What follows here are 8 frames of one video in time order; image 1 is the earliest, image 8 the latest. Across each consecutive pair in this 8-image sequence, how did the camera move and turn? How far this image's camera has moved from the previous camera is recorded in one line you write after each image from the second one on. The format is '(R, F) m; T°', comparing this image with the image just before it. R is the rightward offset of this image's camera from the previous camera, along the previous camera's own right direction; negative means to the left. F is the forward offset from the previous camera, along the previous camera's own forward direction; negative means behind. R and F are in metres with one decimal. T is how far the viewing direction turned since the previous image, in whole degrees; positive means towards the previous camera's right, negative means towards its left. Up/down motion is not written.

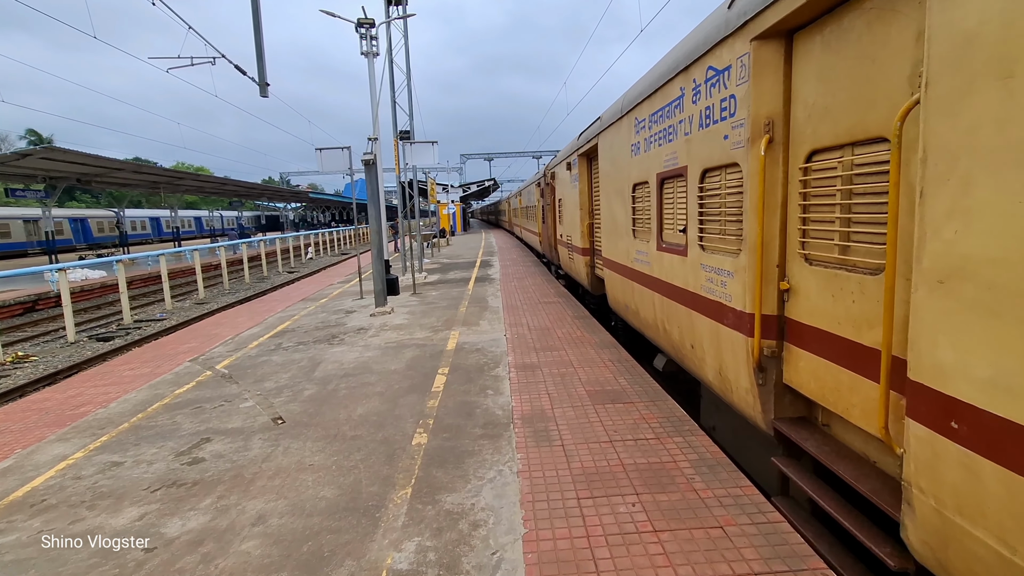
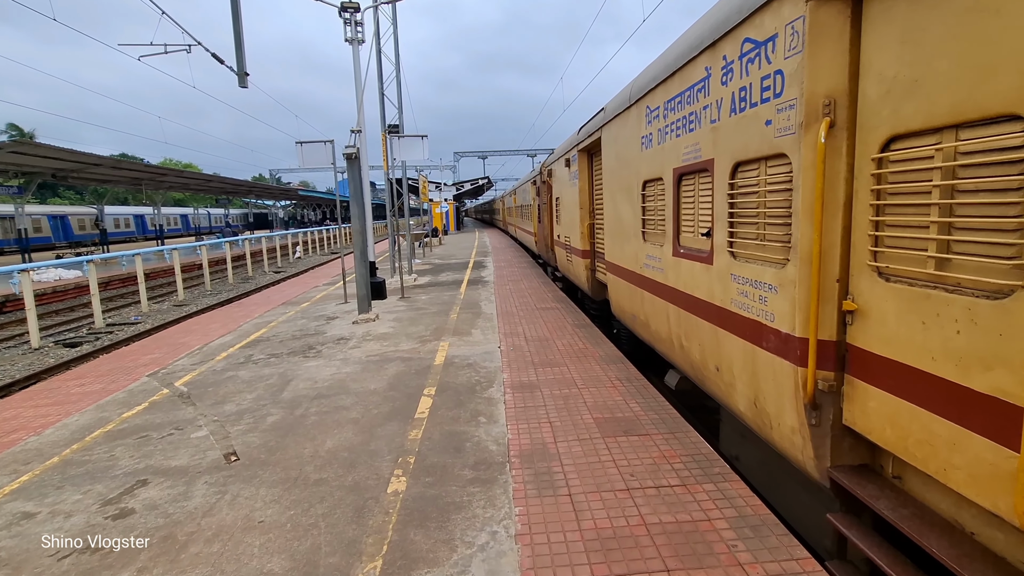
(0.0, +0.7) m; +1°
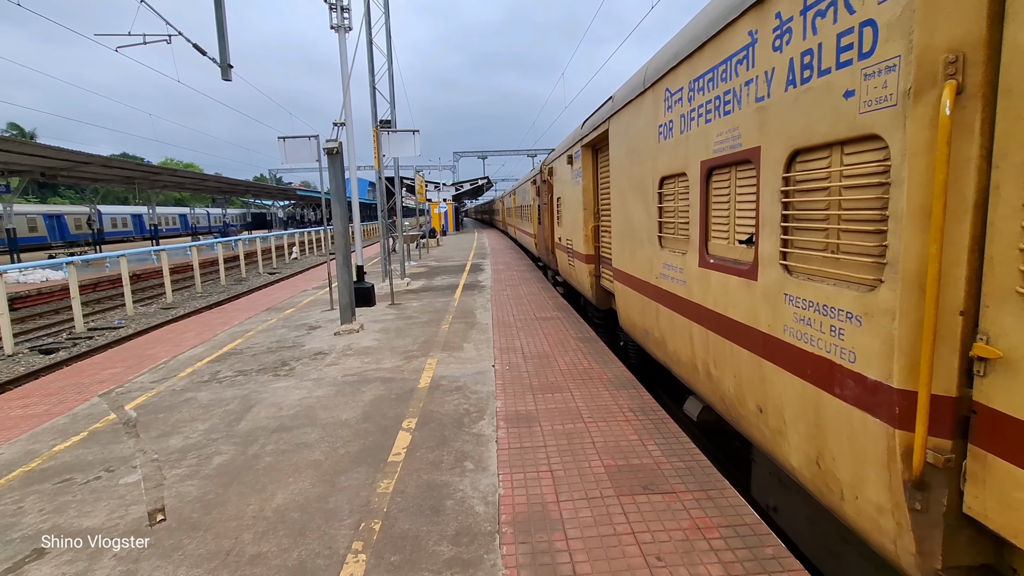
(+0.1, +0.8) m; 0°
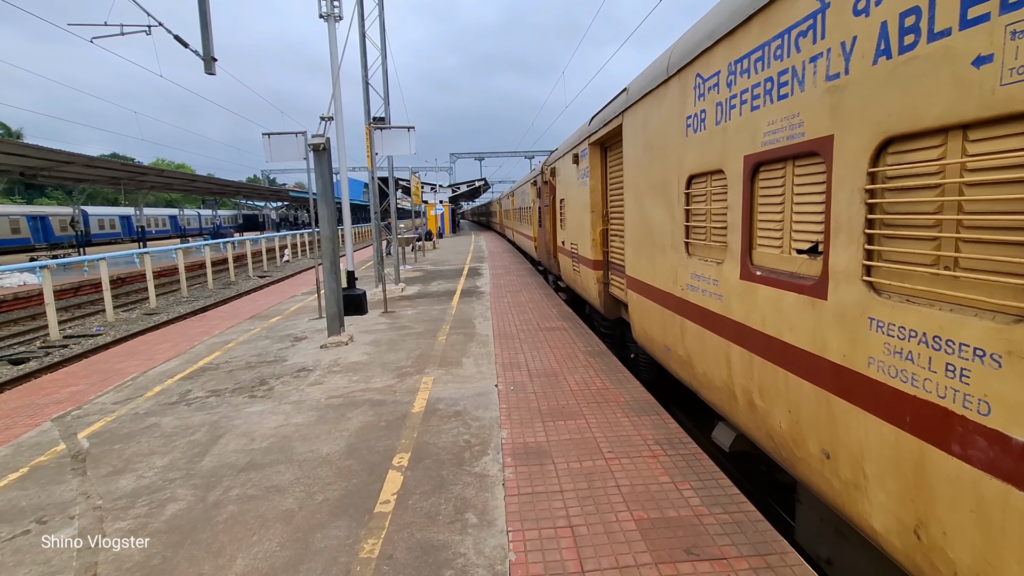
(-0.1, +0.6) m; +1°
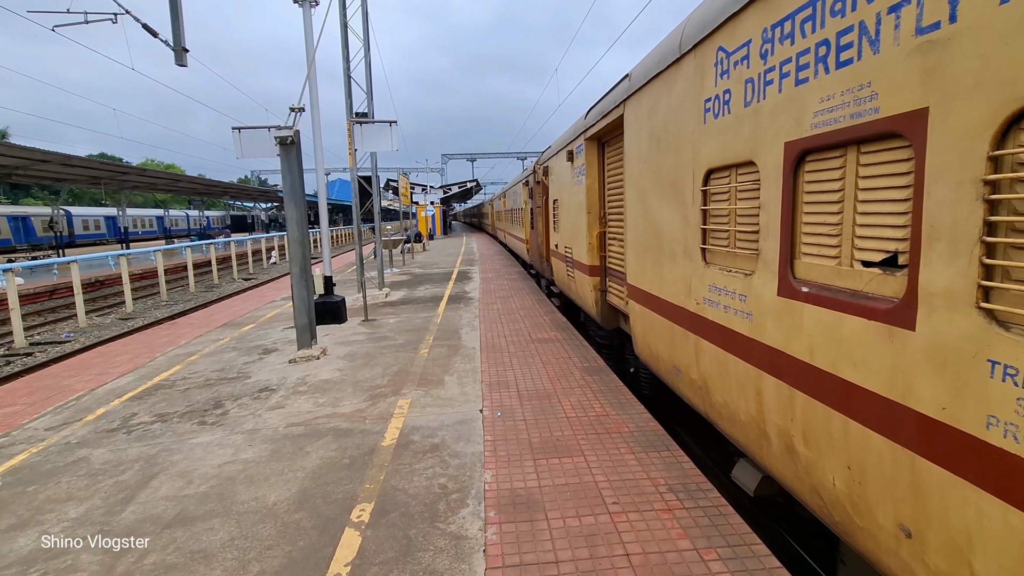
(+0.1, +0.6) m; +1°
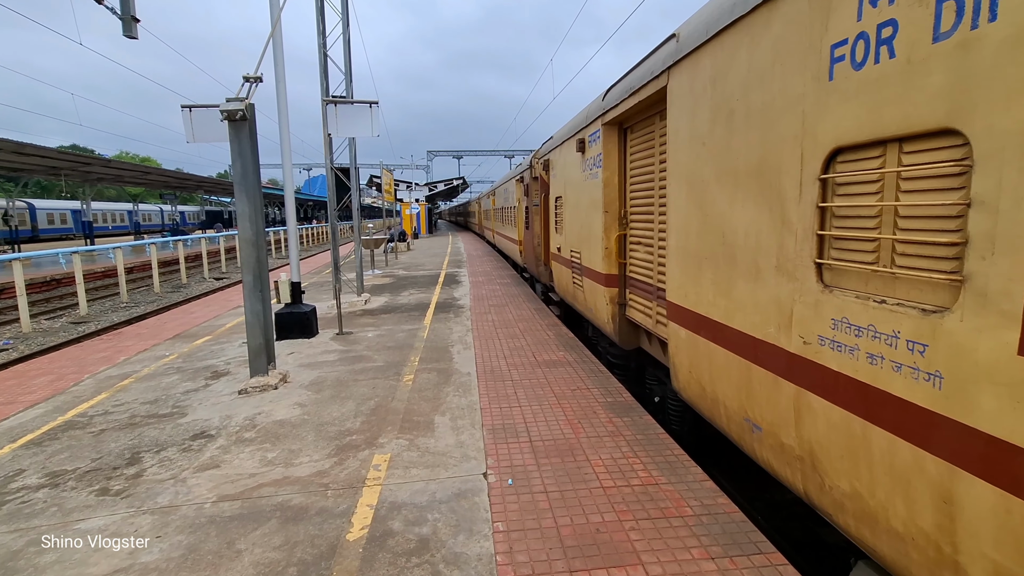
(-0.2, +1.1) m; +2°
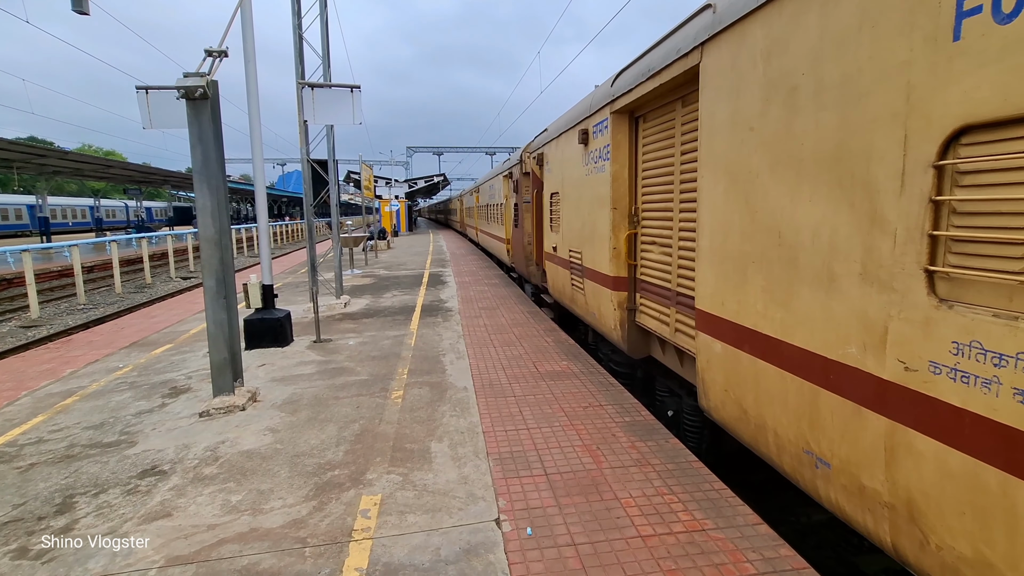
(-0.2, +0.6) m; +3°
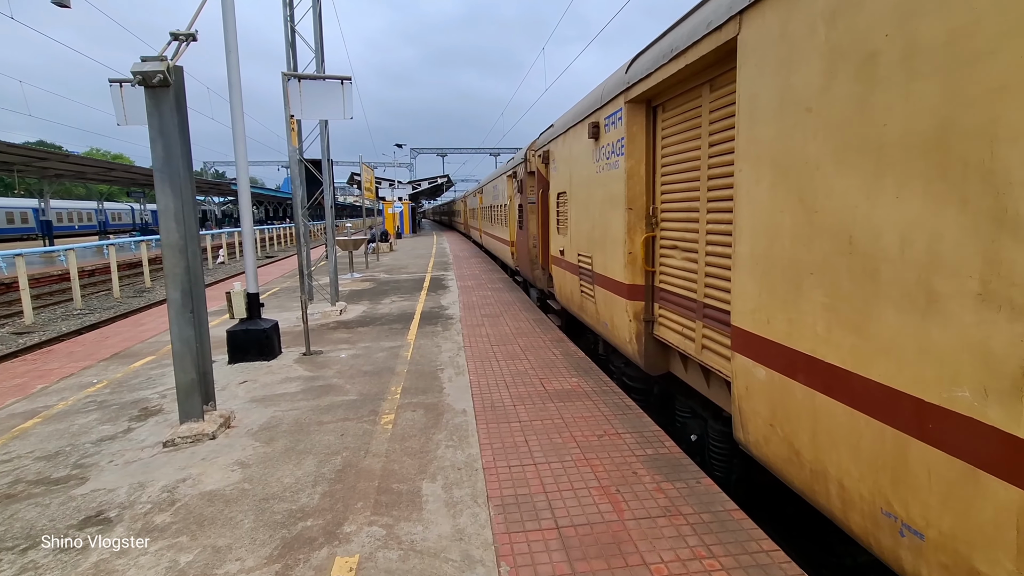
(0.0, +0.5) m; 0°
